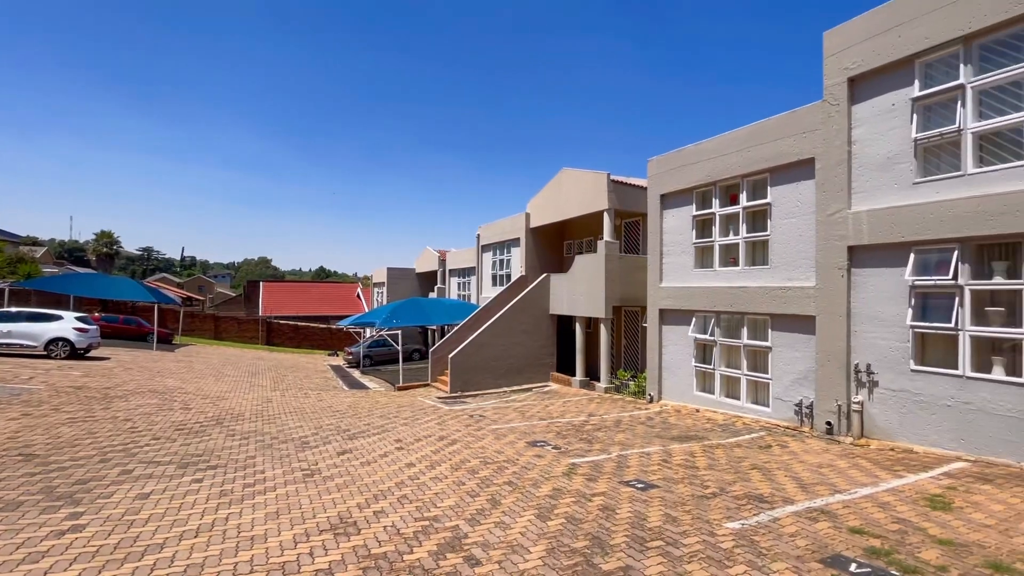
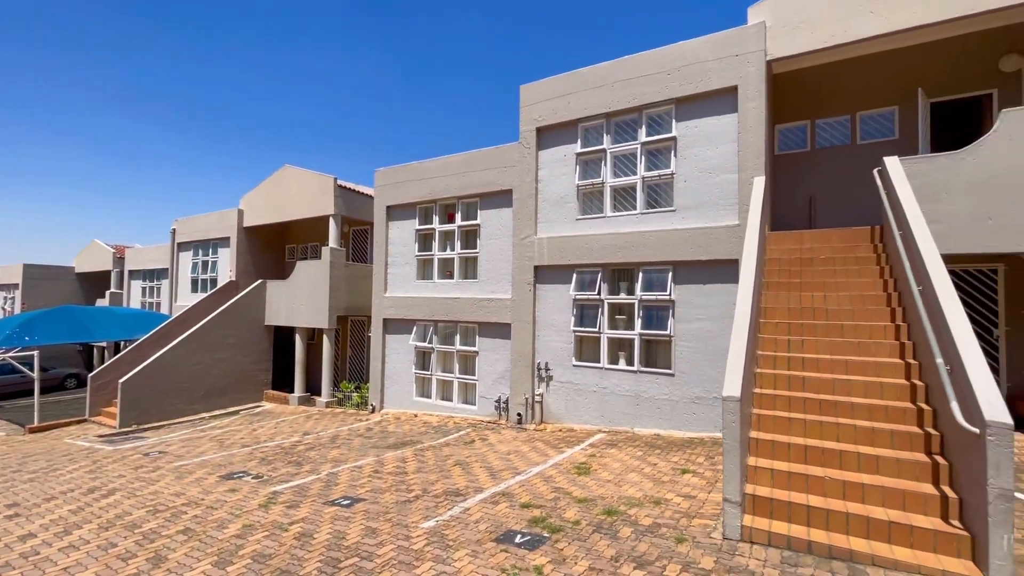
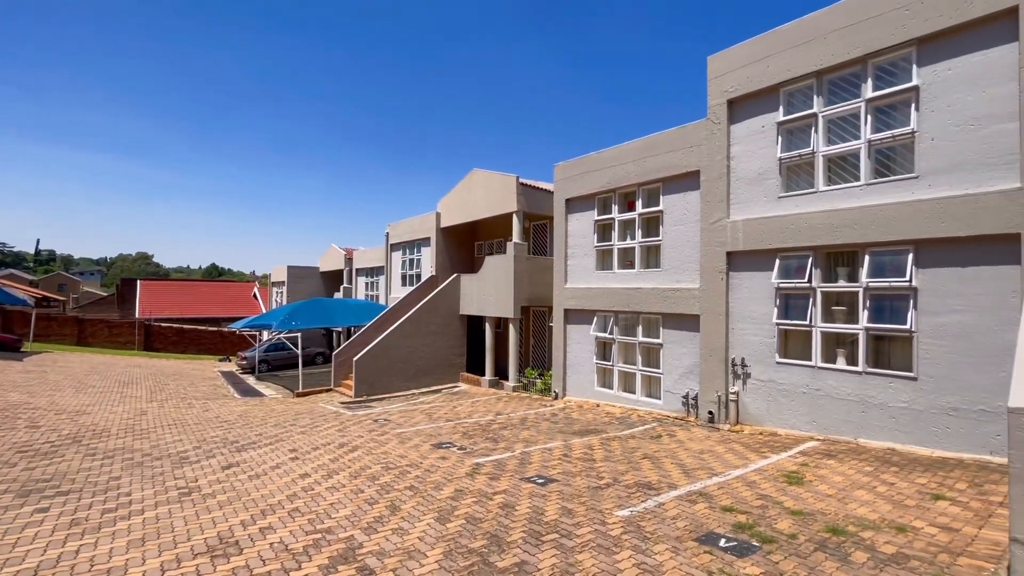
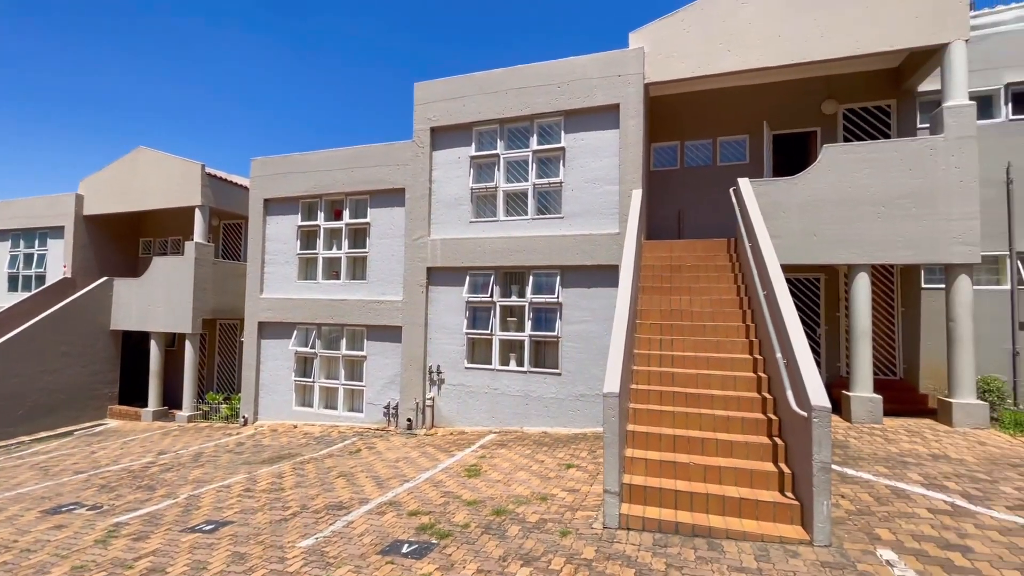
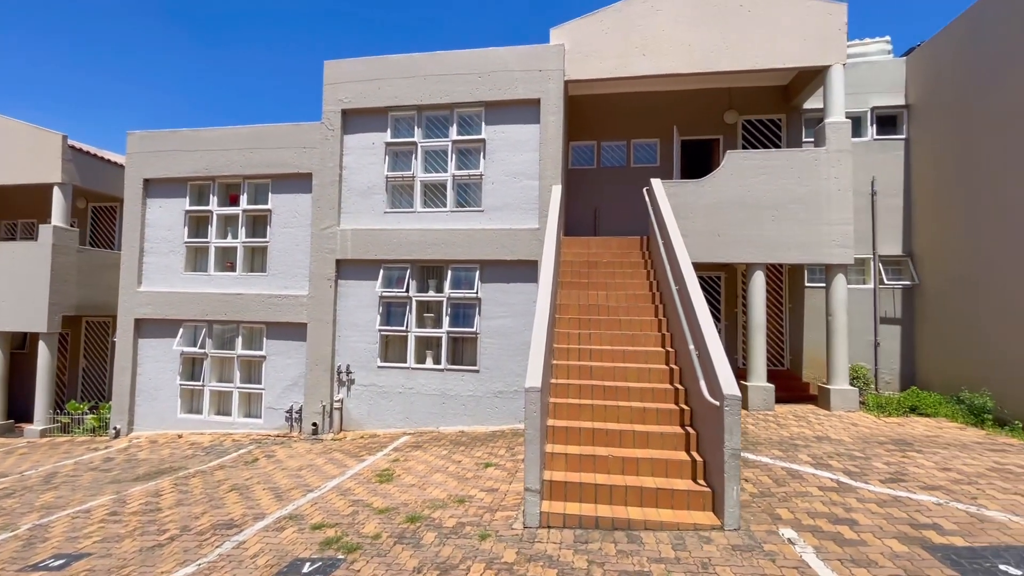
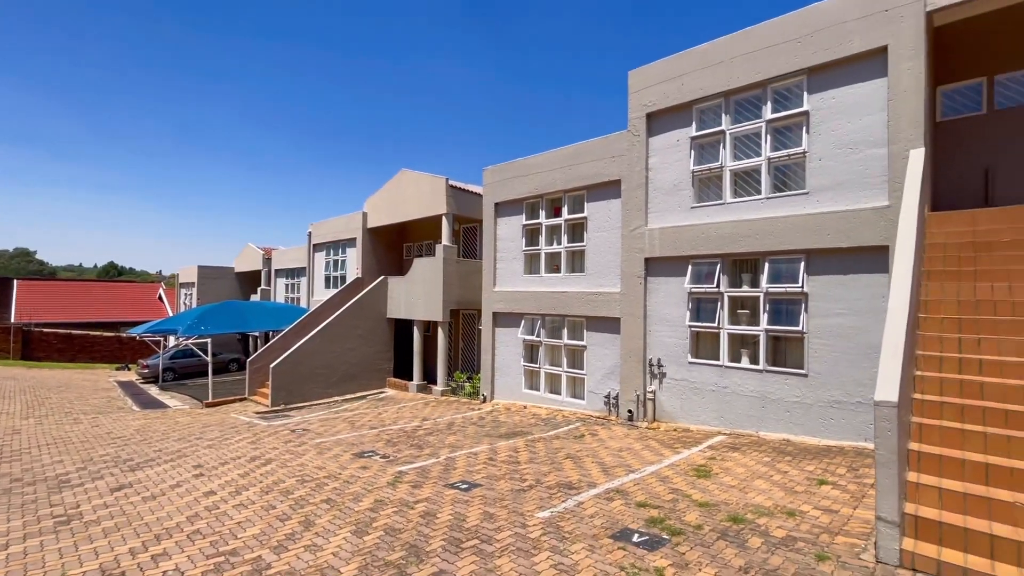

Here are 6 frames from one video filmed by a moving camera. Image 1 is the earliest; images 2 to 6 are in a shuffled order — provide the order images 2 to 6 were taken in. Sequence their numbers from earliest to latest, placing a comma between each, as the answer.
3, 6, 2, 4, 5
